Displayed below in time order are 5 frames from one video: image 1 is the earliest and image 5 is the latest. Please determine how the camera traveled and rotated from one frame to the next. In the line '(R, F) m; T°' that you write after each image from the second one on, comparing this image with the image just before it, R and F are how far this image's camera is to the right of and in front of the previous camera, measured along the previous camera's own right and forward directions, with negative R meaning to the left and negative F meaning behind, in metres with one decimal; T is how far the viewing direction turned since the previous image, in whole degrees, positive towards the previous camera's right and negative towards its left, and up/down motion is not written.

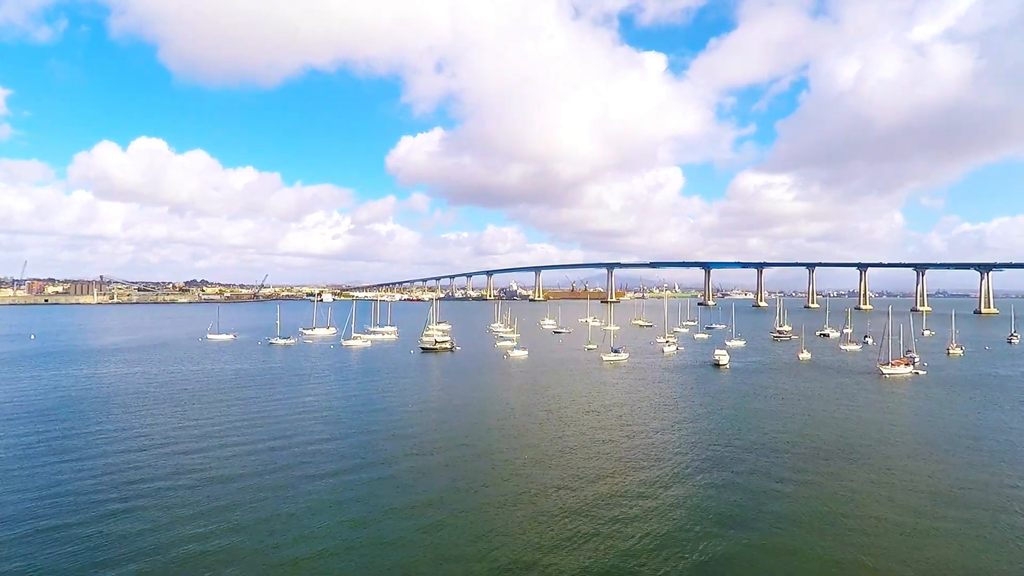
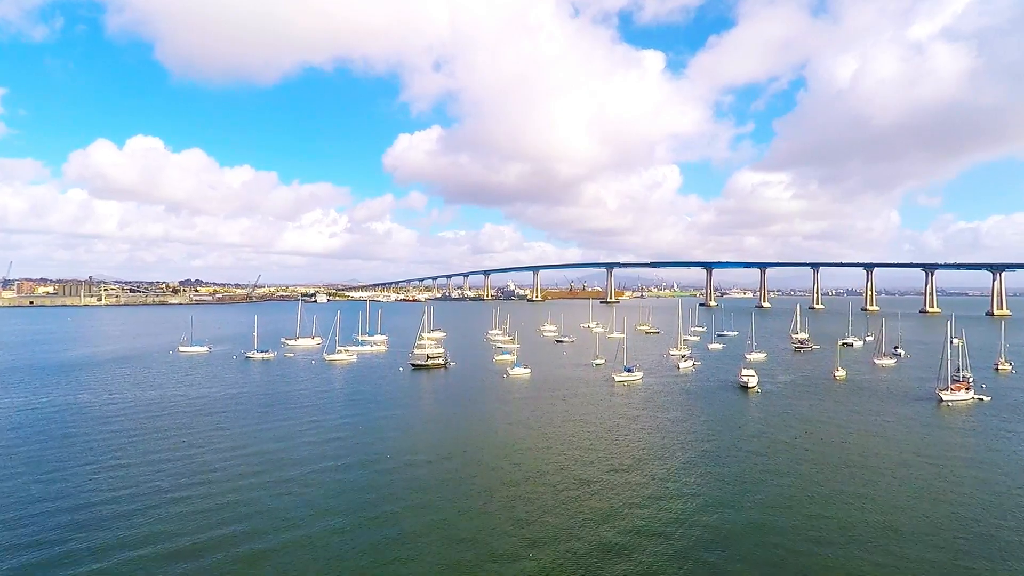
(-0.3, +5.6) m; 0°
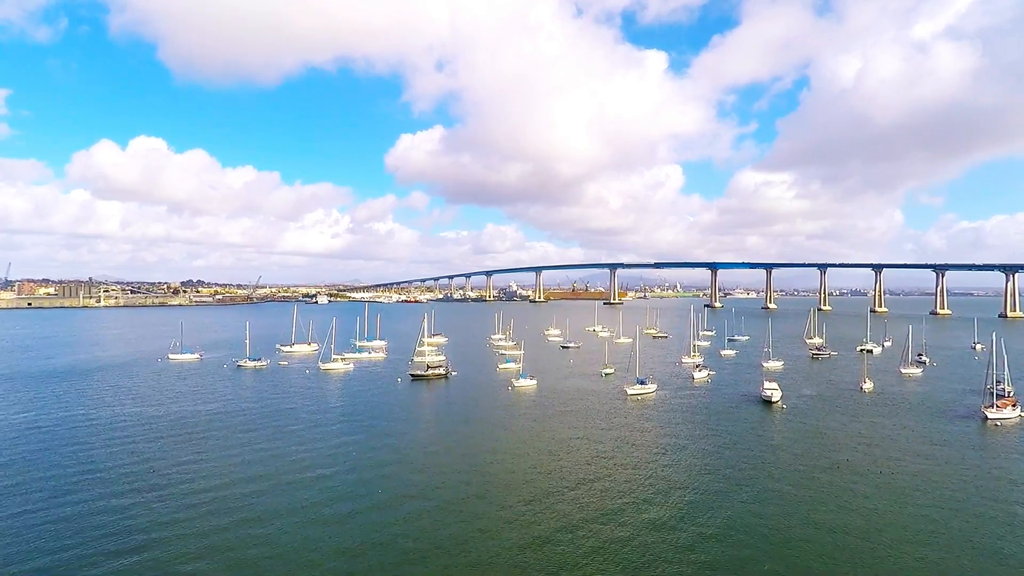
(-0.3, +2.8) m; 0°
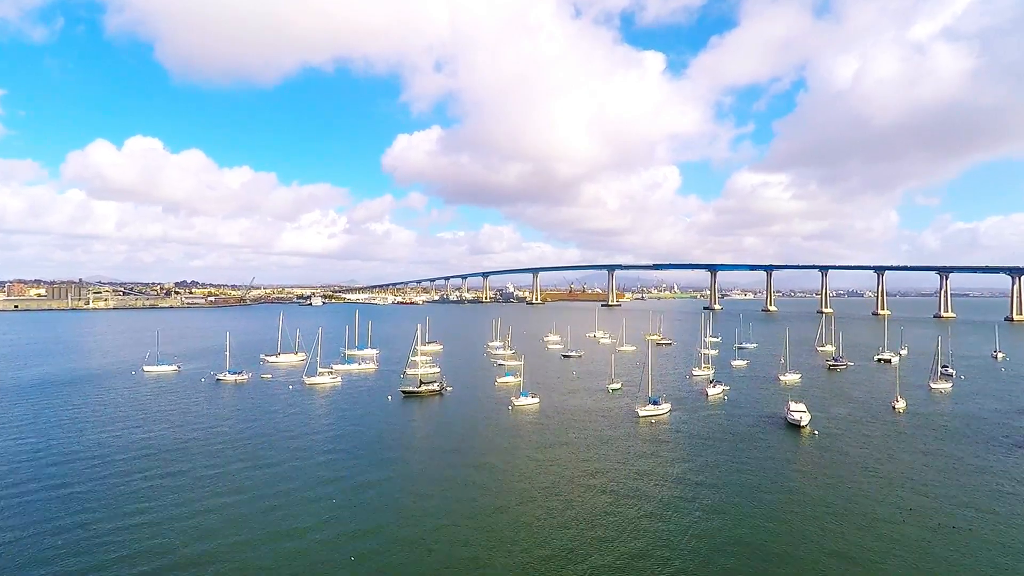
(-0.2, +3.7) m; 0°
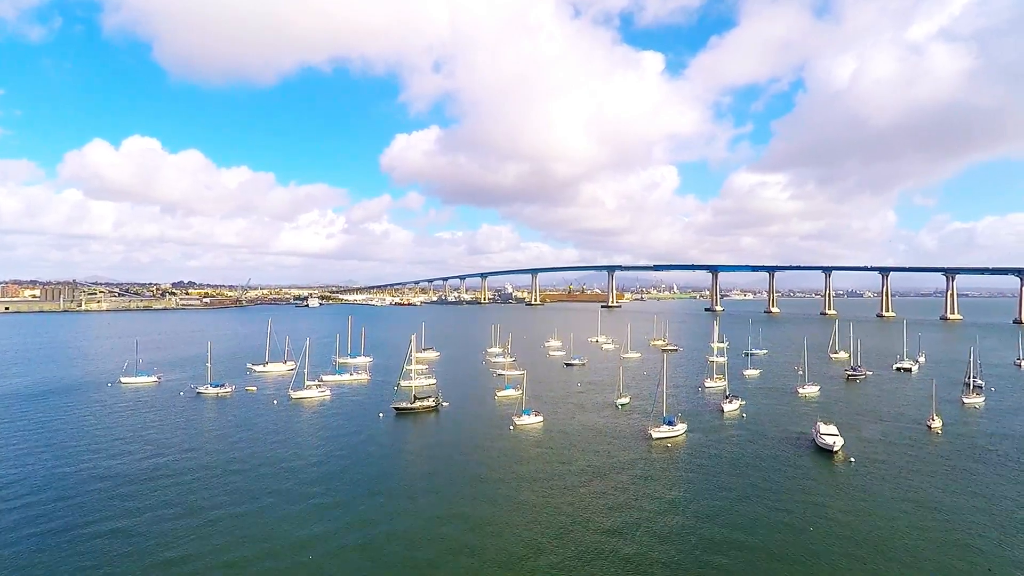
(-0.3, +3.3) m; 0°
